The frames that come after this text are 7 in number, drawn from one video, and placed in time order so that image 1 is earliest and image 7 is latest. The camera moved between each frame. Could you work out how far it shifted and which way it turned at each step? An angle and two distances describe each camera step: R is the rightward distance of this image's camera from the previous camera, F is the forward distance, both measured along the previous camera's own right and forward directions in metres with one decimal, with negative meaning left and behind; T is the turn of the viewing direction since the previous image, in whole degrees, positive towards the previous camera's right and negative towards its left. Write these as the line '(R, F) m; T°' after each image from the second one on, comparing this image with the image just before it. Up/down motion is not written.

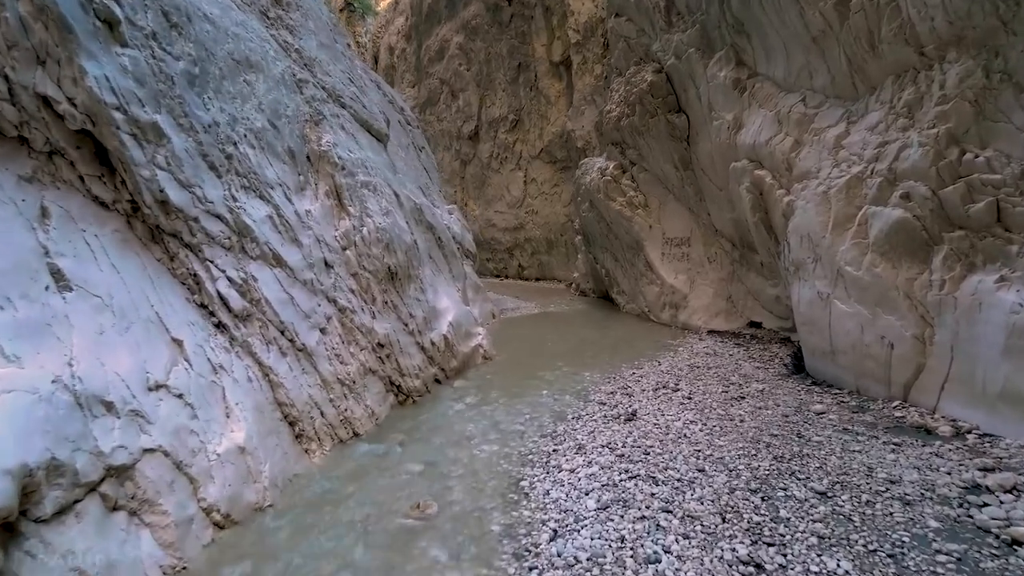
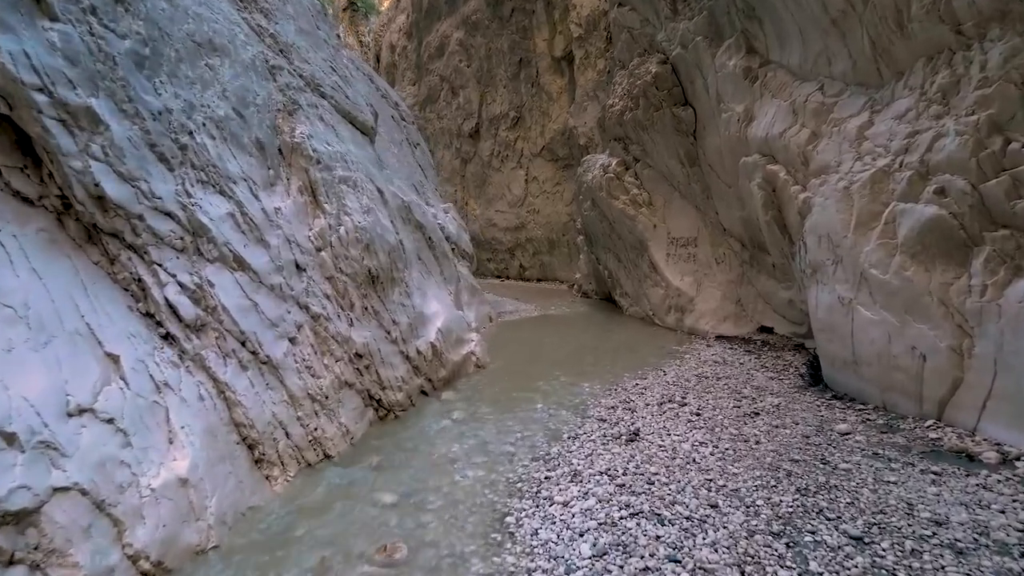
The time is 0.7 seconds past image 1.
(+0.1, +0.6) m; 0°
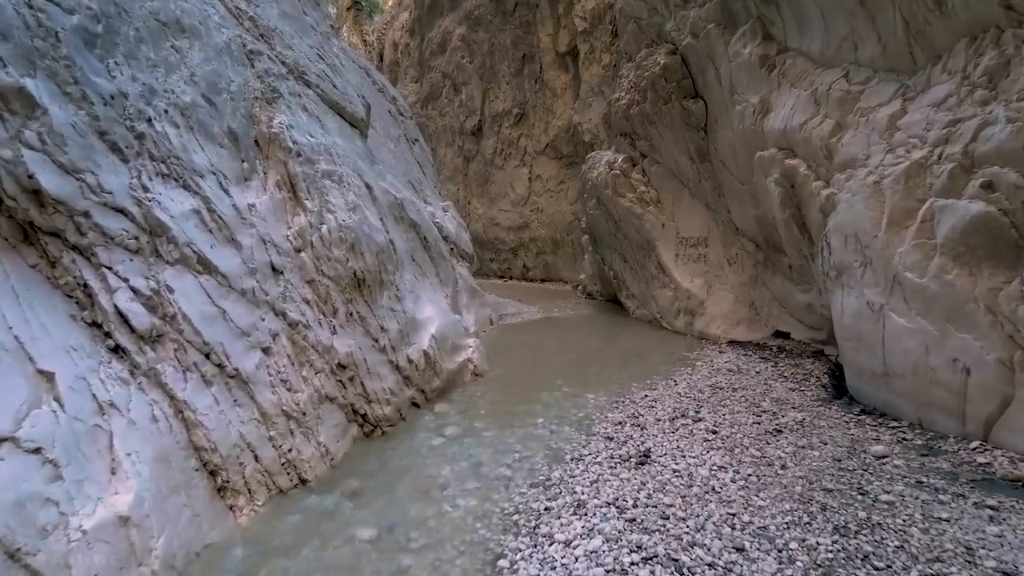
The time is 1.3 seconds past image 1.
(+0.1, +0.6) m; 0°
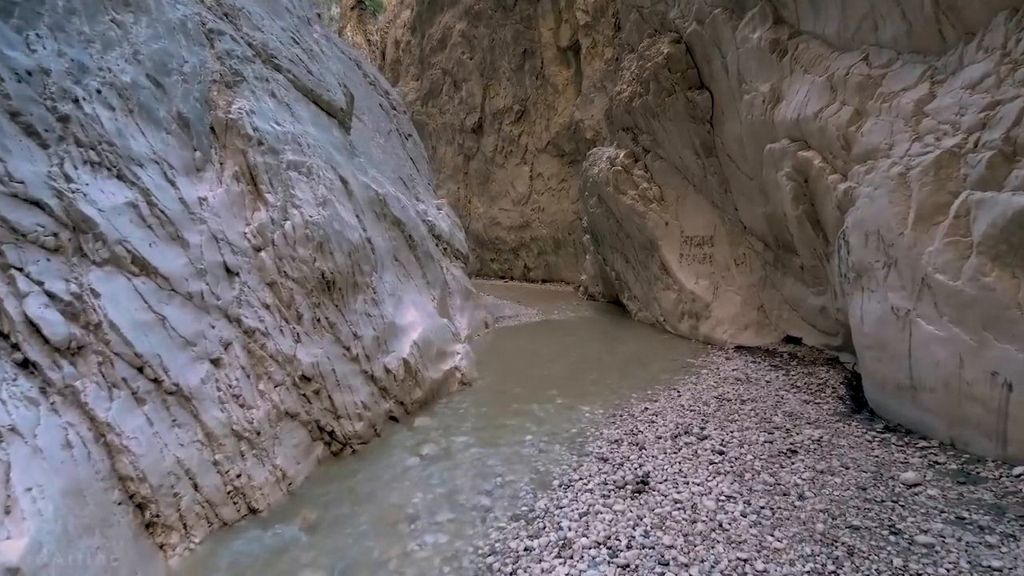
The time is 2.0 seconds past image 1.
(+0.2, +0.6) m; 0°
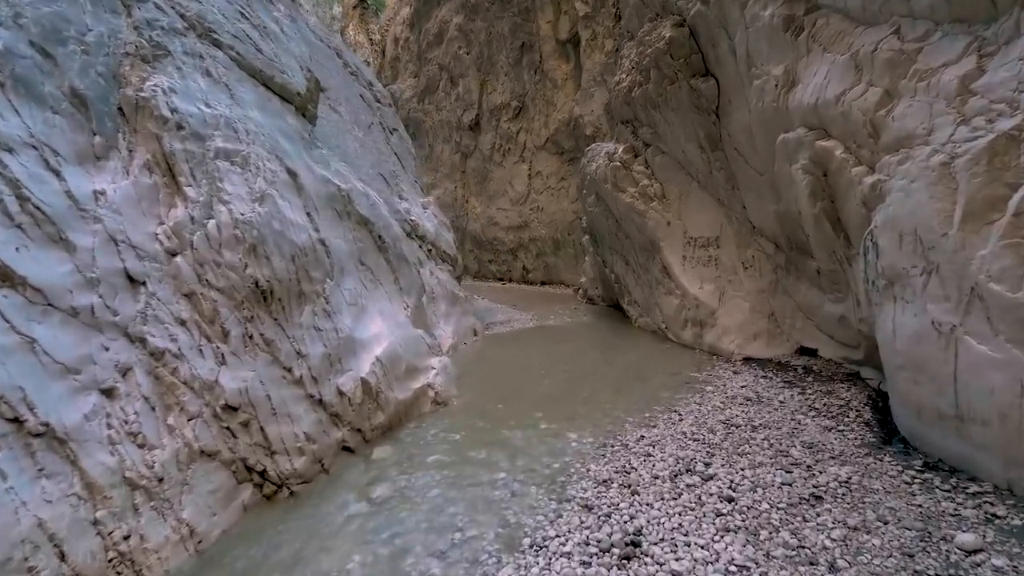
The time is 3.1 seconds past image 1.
(+0.3, +0.9) m; 0°
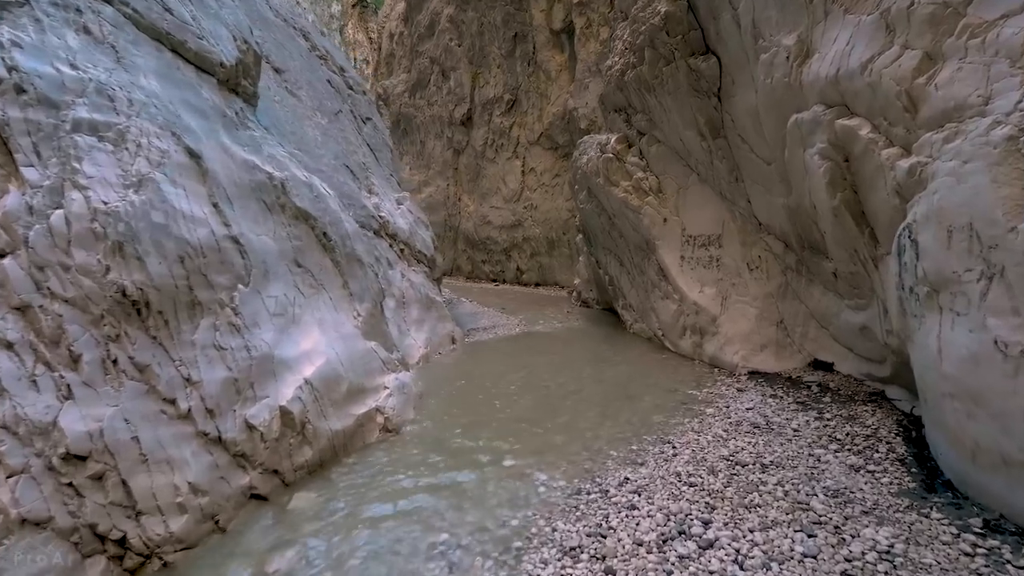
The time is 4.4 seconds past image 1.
(+0.4, +1.0) m; 0°
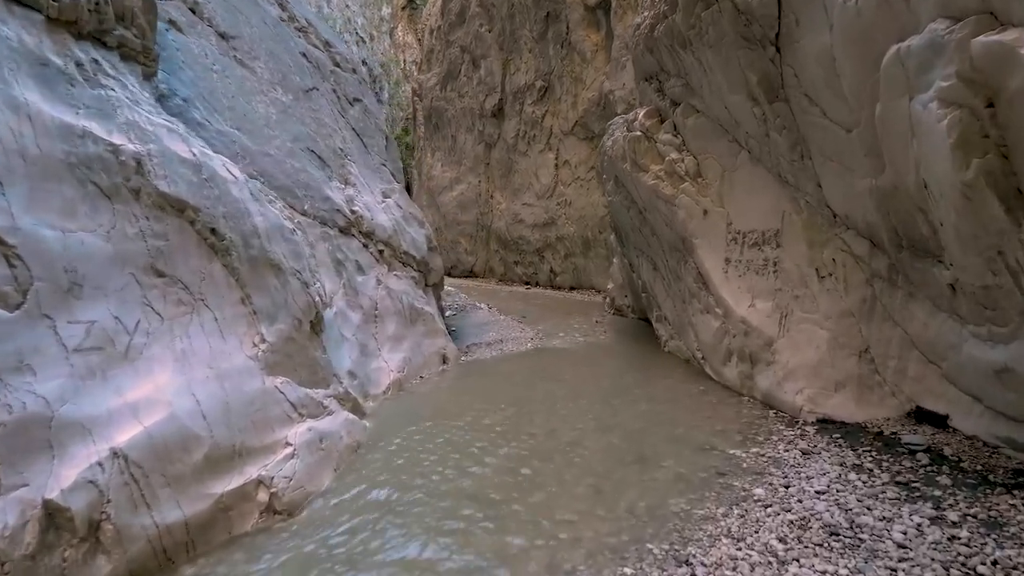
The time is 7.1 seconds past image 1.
(+0.7, +1.9) m; -5°
